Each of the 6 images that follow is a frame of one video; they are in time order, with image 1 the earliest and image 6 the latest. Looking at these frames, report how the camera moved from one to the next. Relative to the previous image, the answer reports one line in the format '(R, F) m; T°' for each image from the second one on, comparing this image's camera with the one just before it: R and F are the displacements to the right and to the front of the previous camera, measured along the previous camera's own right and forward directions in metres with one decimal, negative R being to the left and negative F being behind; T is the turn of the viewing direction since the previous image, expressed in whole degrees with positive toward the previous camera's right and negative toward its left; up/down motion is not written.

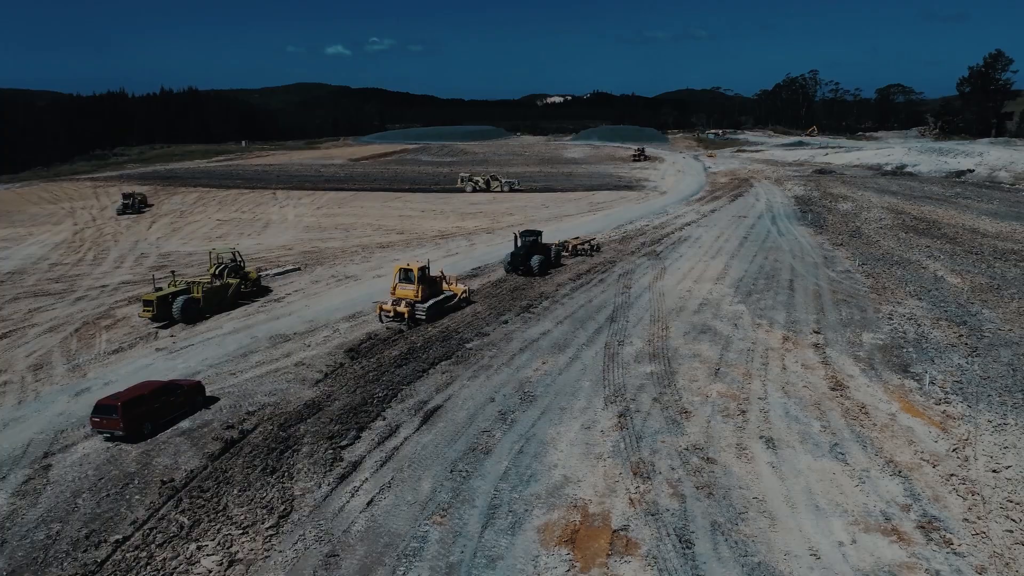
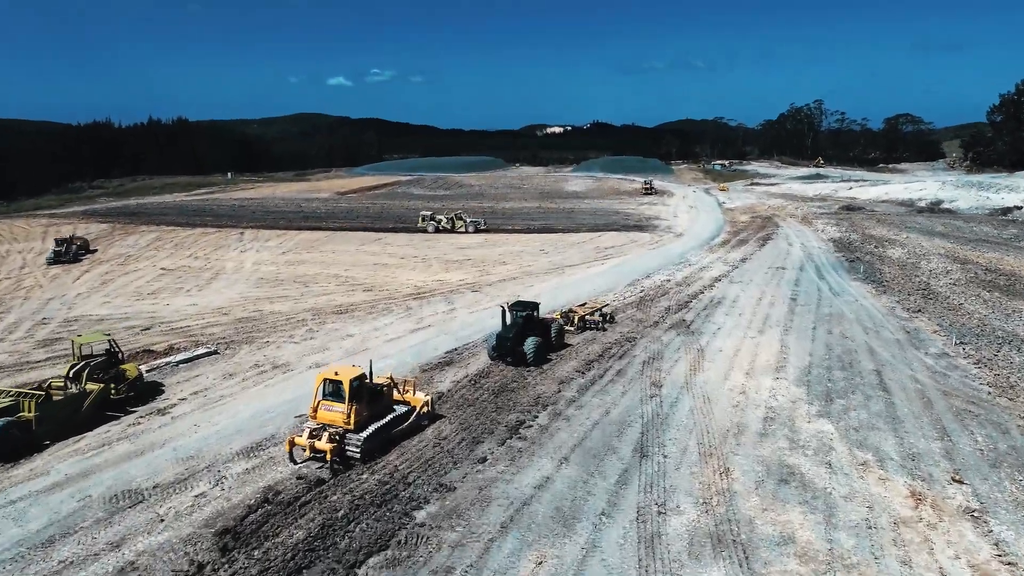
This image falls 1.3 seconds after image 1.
(+0.2, +4.7) m; 0°
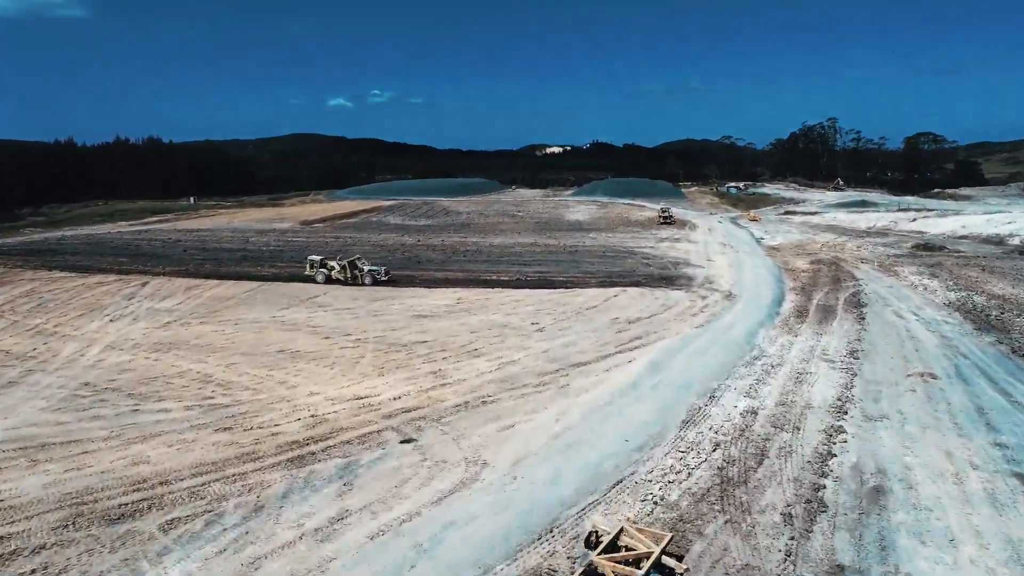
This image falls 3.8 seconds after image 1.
(+0.6, +9.4) m; 0°
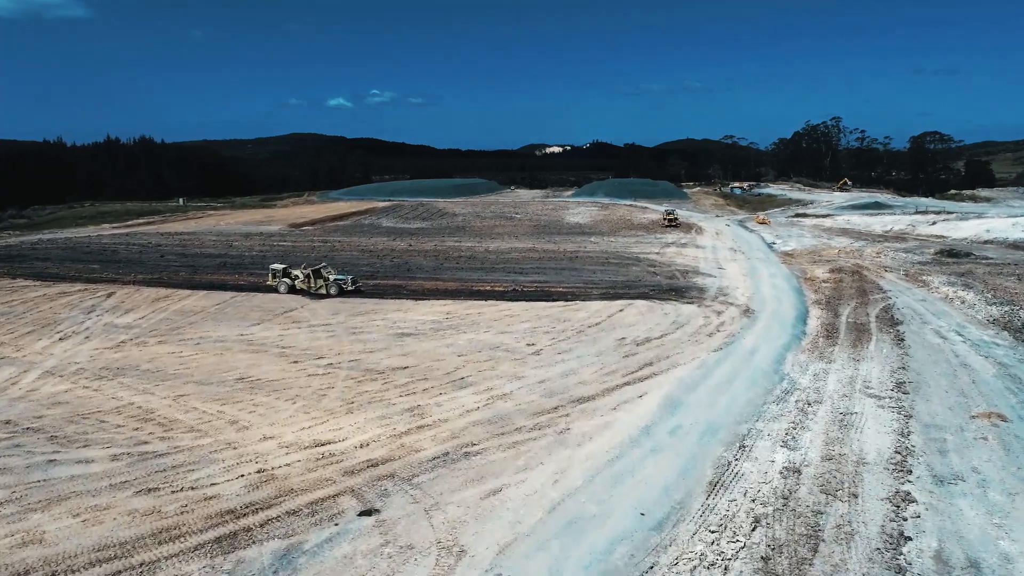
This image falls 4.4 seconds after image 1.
(+0.2, +2.3) m; 0°
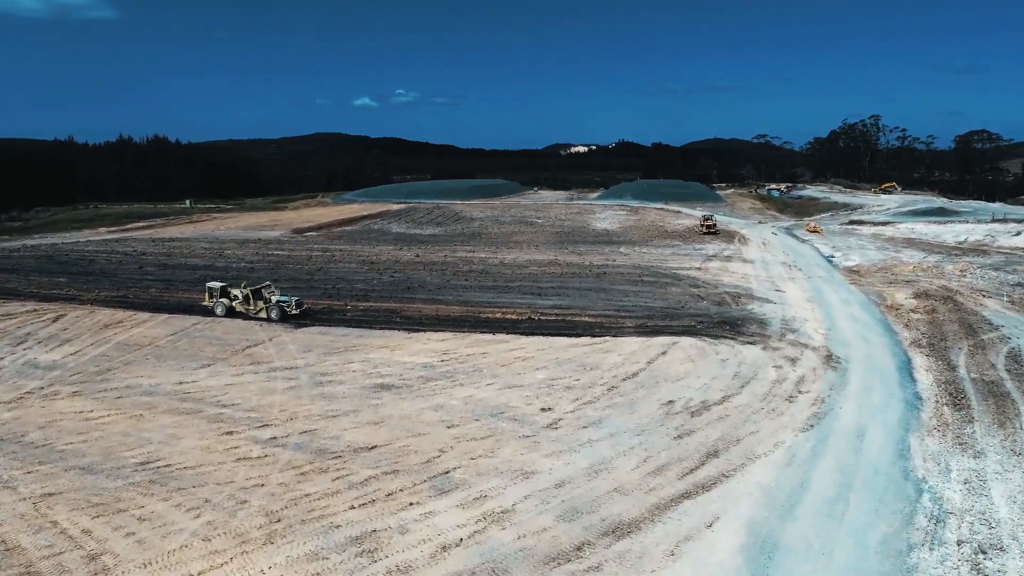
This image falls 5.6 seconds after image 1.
(+0.3, +4.6) m; -2°
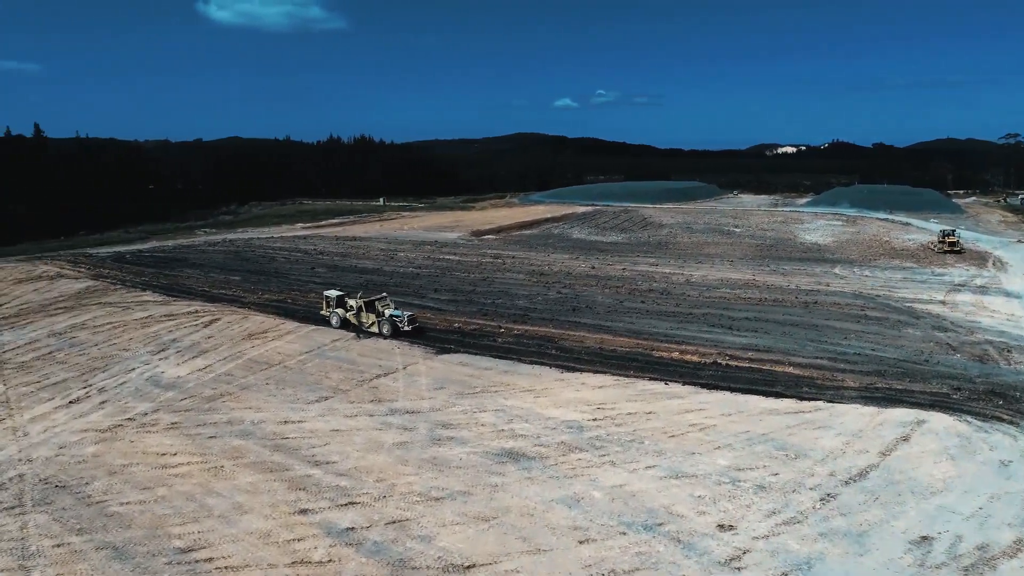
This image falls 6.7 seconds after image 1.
(+0.2, +3.8) m; -14°
